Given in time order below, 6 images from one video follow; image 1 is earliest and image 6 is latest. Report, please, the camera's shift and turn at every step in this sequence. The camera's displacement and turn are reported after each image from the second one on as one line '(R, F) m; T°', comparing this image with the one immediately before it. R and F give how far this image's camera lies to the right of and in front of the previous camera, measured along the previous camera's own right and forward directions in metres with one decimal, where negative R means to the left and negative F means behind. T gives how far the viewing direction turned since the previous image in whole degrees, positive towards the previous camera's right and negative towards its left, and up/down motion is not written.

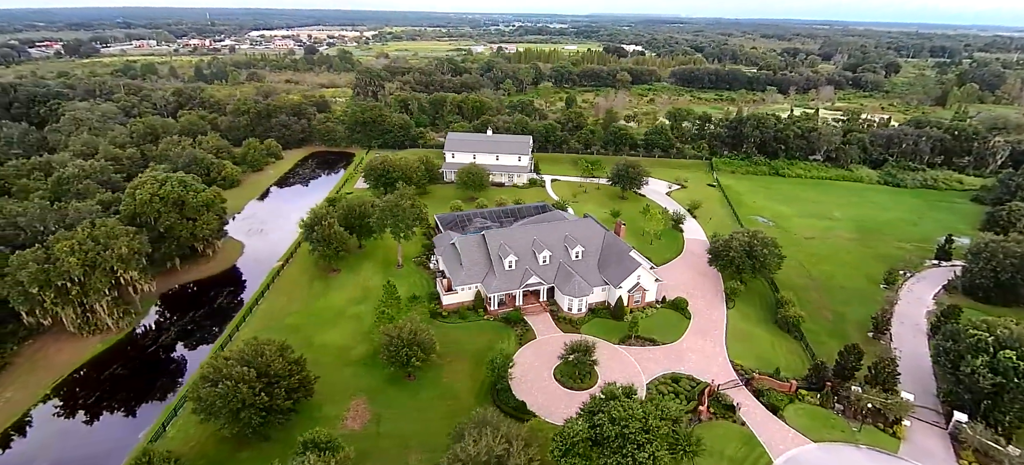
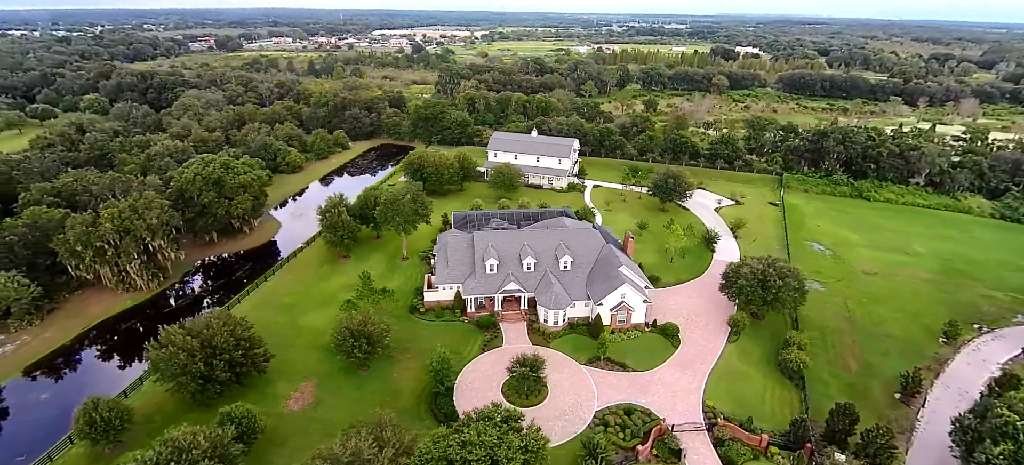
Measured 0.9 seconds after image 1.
(+8.4, +2.0) m; -11°
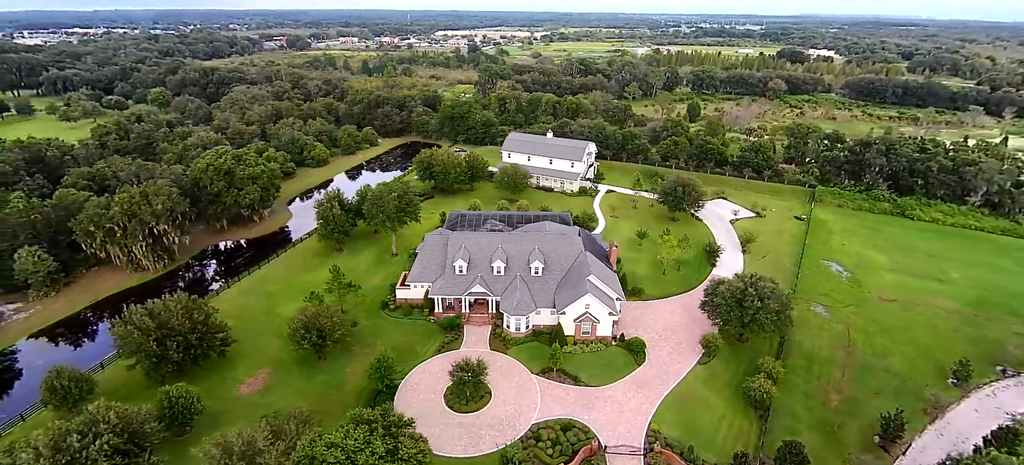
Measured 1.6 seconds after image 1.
(+6.4, +1.0) m; -6°
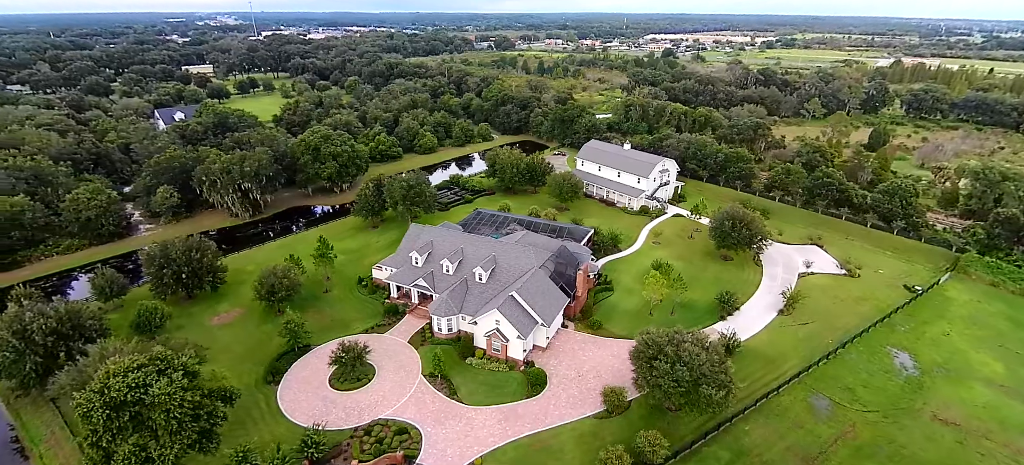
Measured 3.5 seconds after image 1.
(+16.8, +3.7) m; -20°
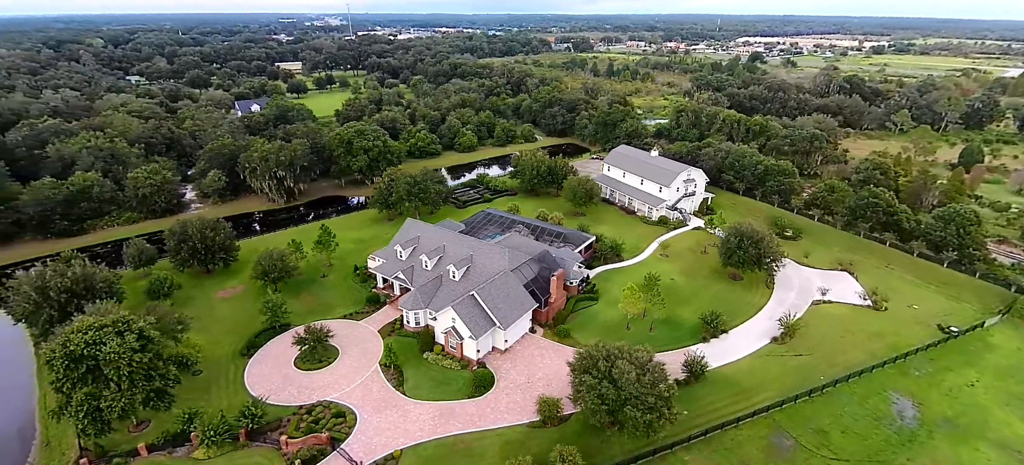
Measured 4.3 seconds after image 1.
(+7.3, +0.5) m; -8°
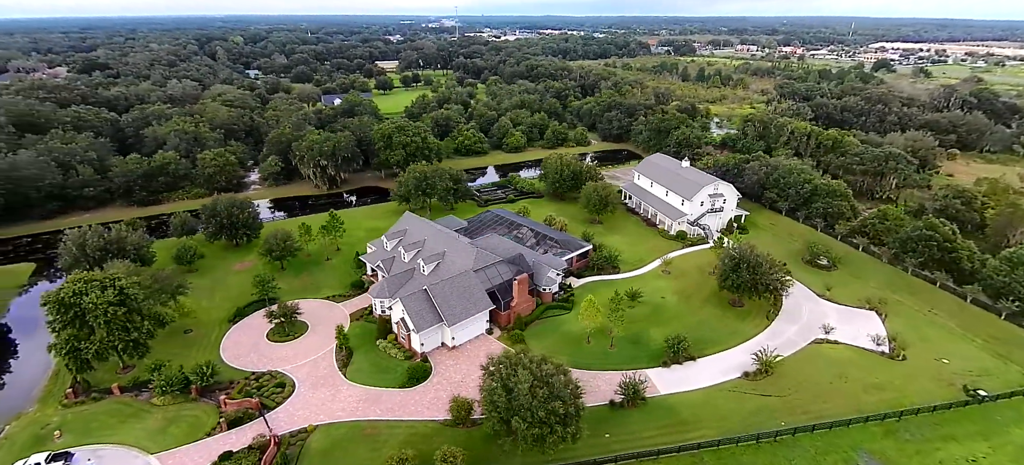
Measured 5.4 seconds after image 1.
(+9.2, +0.6) m; -10°
